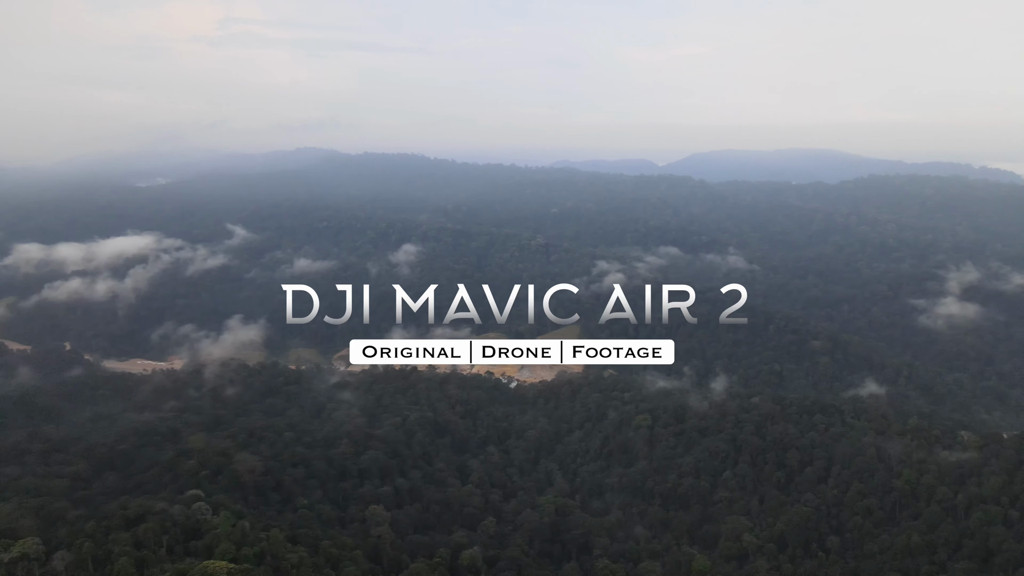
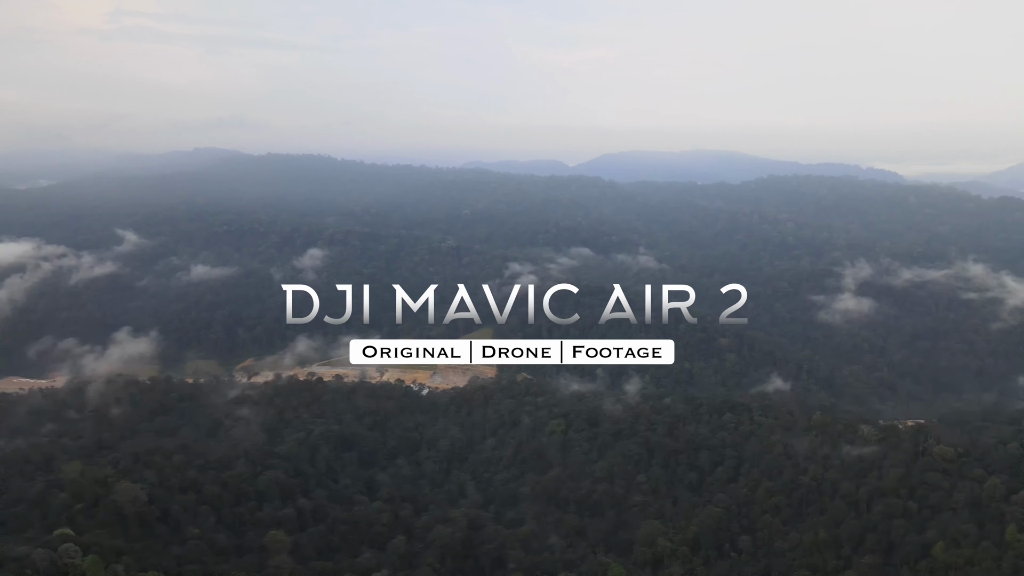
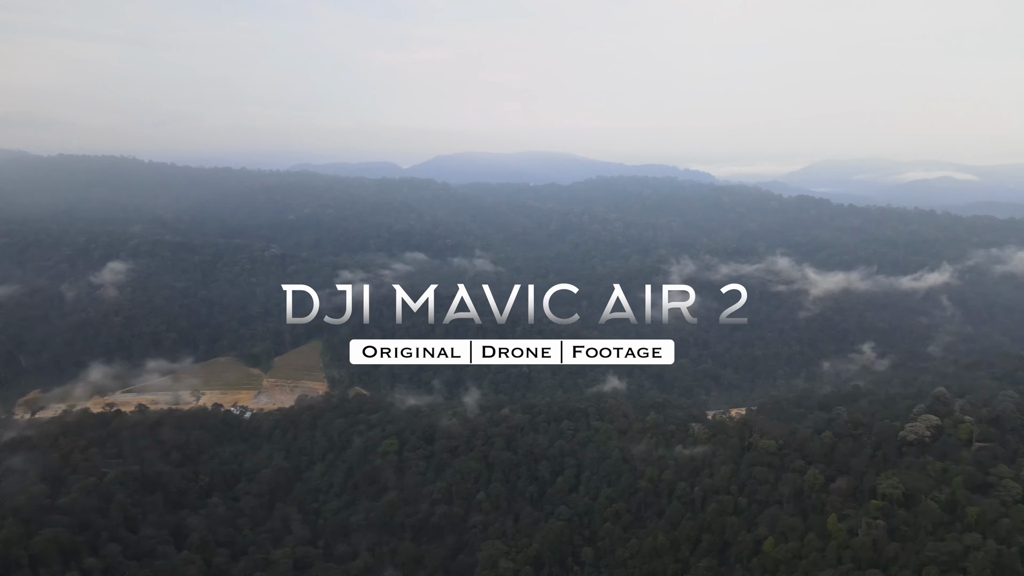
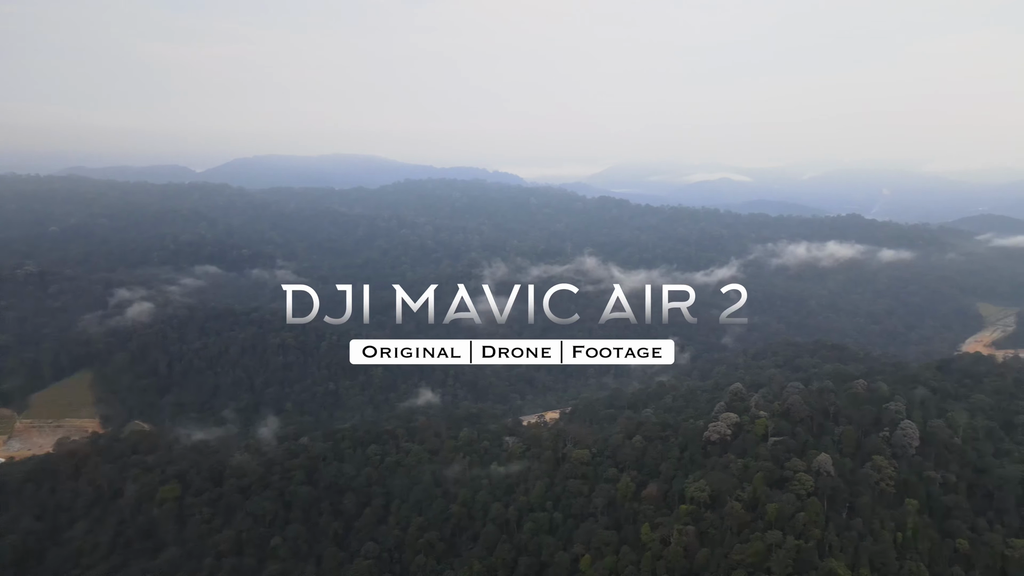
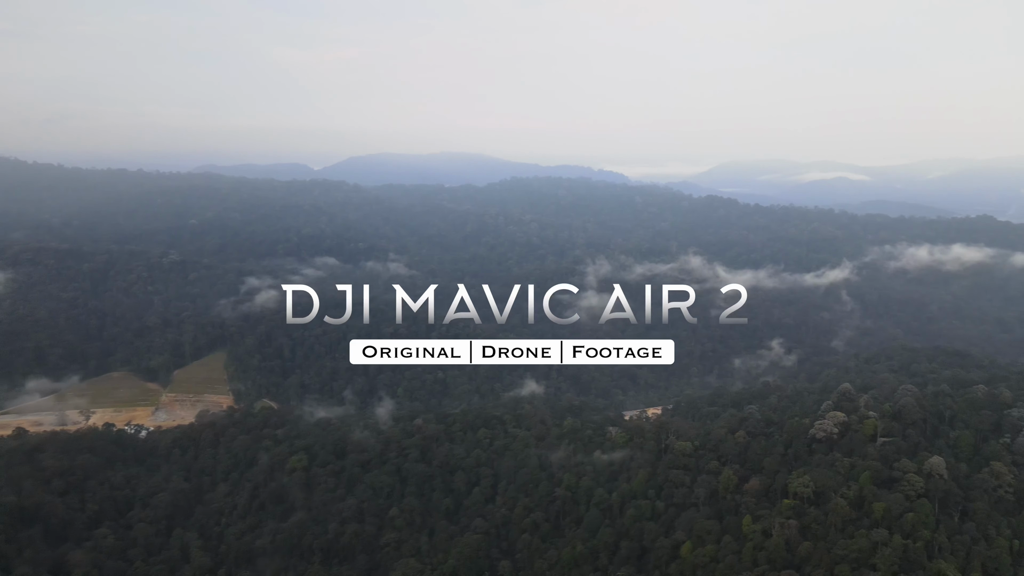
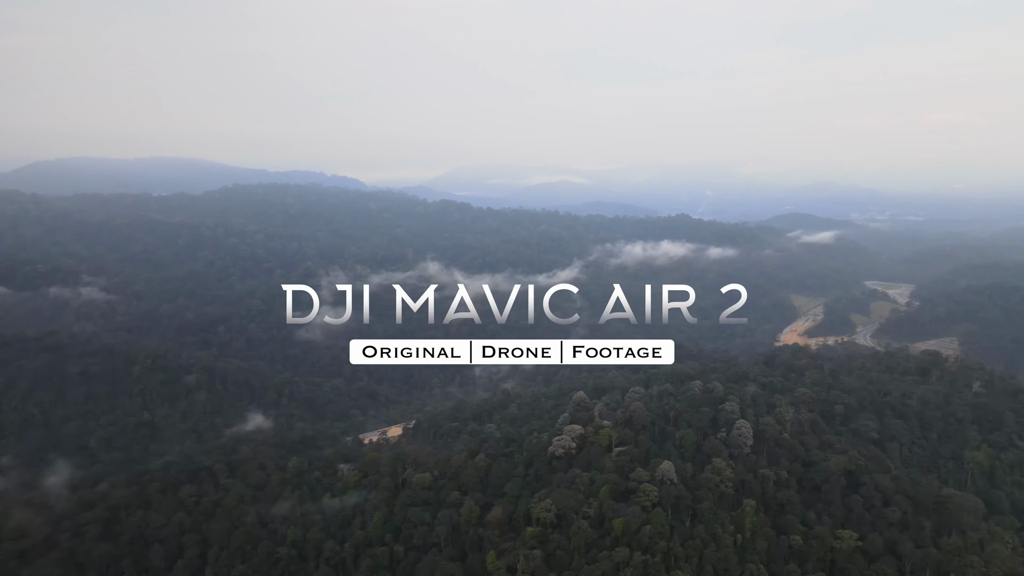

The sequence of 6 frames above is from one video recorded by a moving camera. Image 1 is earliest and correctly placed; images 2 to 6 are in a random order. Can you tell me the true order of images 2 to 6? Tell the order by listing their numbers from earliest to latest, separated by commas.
2, 3, 5, 4, 6
